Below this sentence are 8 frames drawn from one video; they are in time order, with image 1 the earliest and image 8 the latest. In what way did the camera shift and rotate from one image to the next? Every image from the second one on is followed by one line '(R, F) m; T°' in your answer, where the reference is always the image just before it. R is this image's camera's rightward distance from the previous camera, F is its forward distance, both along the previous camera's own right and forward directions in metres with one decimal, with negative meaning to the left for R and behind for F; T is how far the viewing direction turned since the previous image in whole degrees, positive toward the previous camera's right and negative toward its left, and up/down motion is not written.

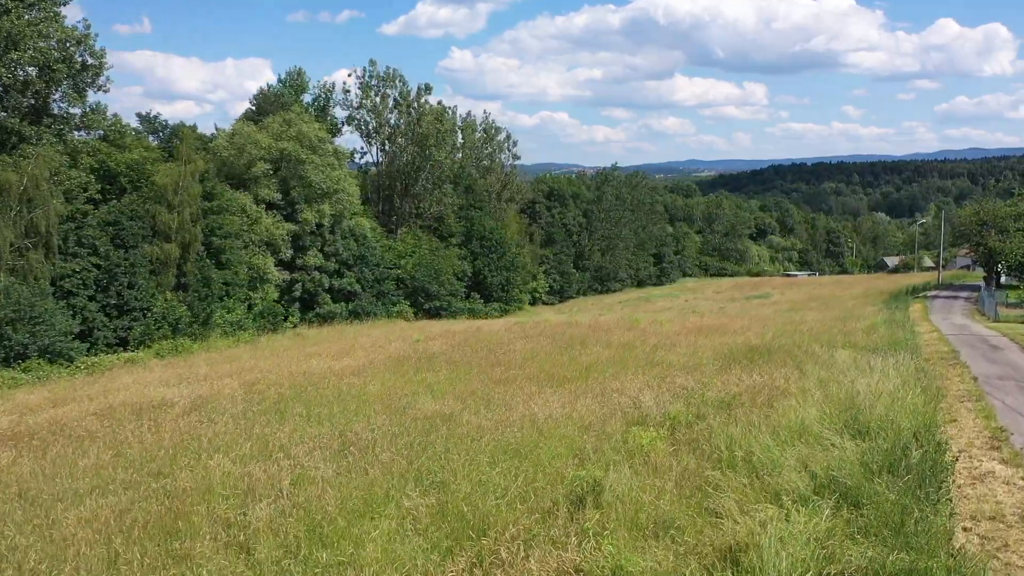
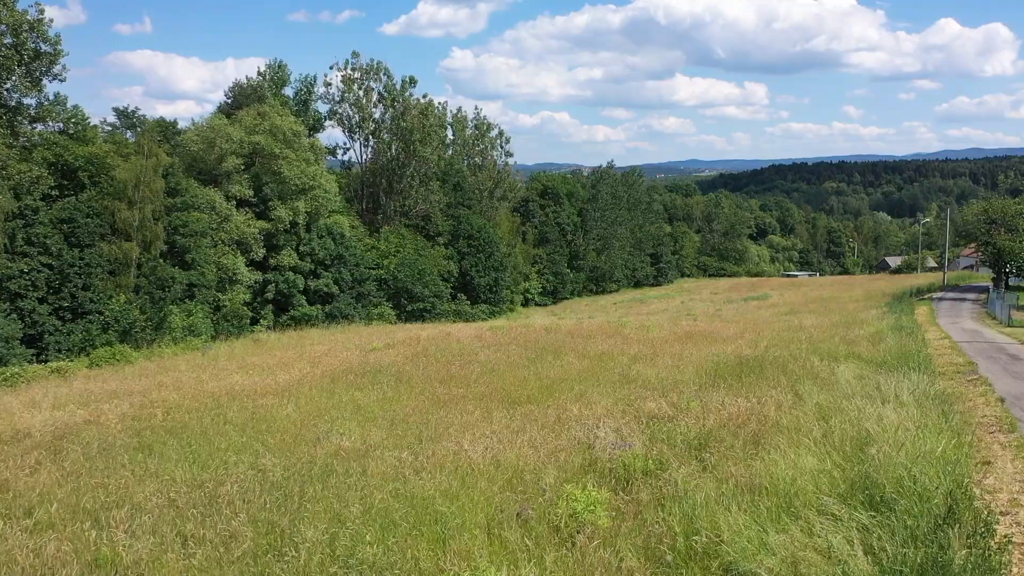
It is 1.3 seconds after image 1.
(+0.6, +1.6) m; 0°
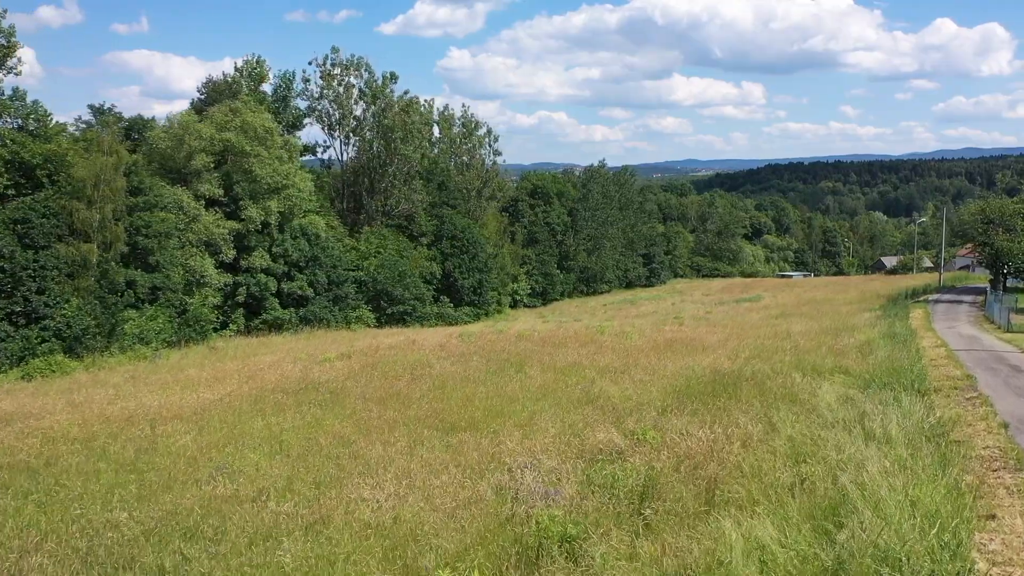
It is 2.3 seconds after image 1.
(+0.6, +1.1) m; 0°
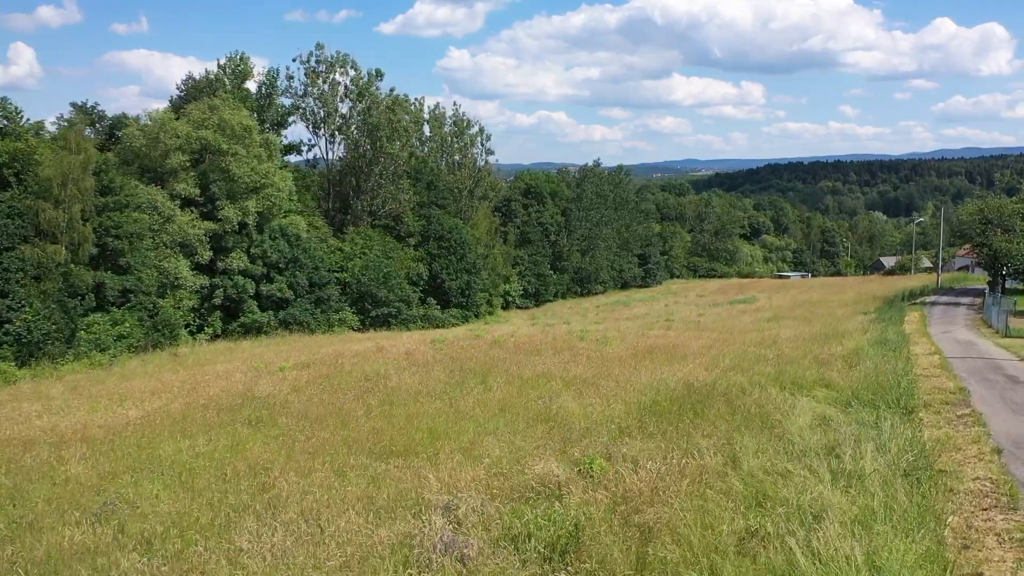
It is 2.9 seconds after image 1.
(+0.6, +0.8) m; 0°
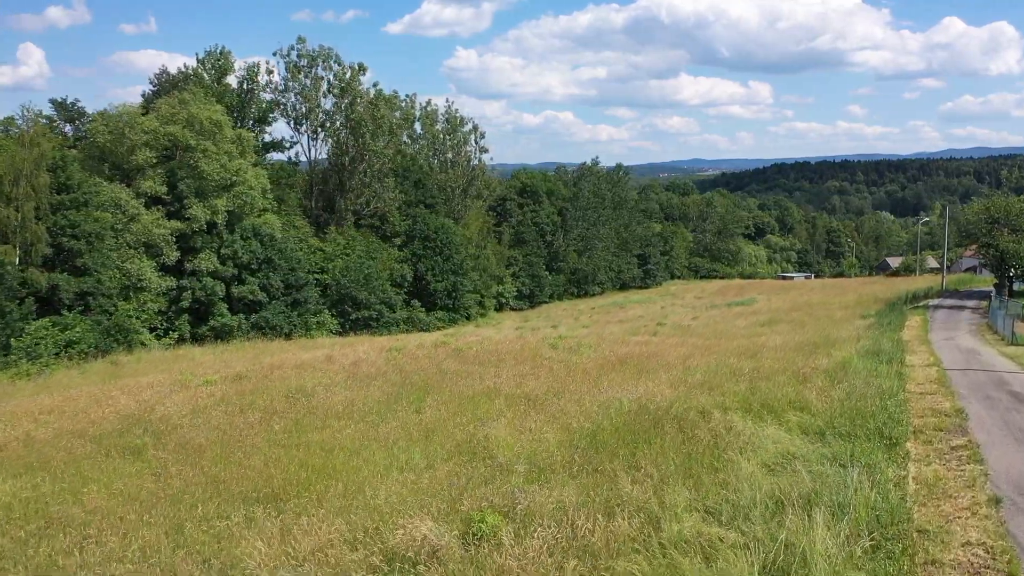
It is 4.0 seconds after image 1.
(+0.9, +1.3) m; 0°
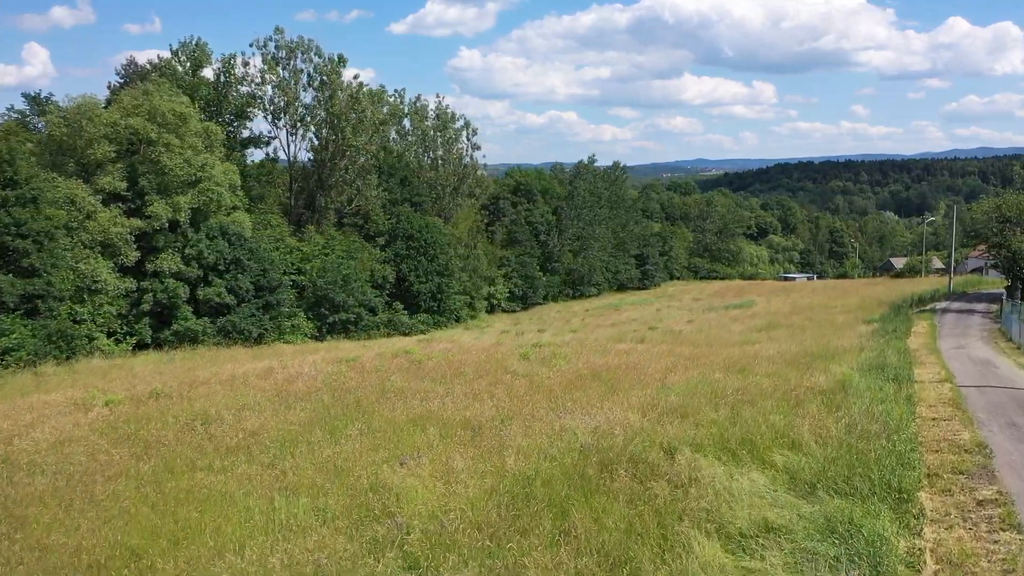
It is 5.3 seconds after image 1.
(+0.7, +1.6) m; 0°
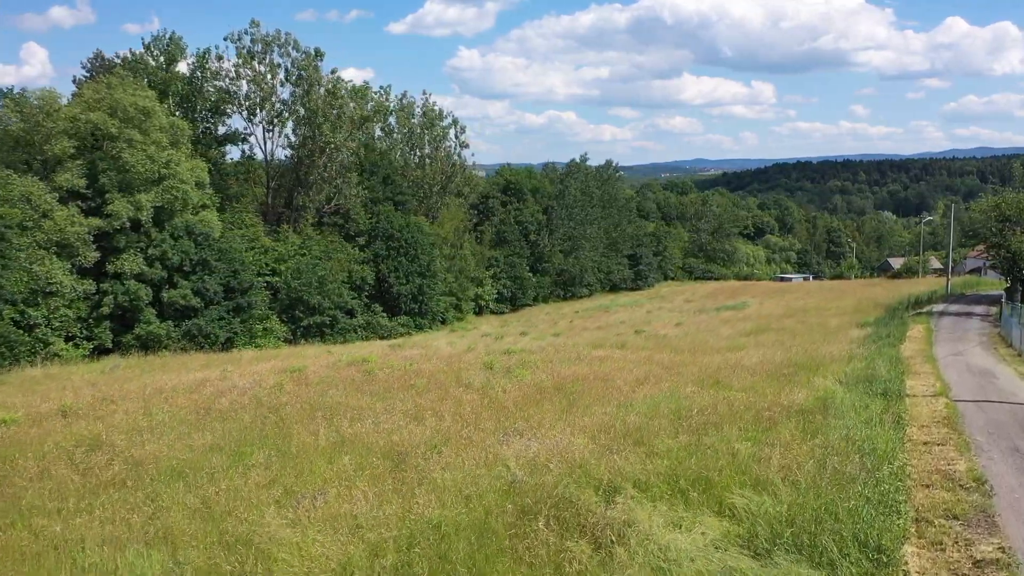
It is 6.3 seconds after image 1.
(+0.7, +1.1) m; 0°
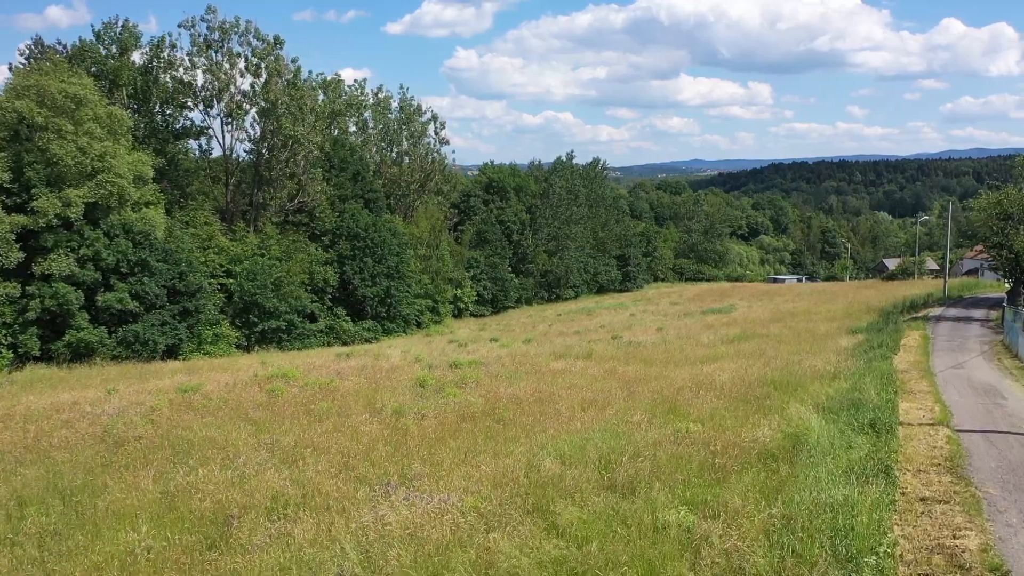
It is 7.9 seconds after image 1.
(+1.0, +2.0) m; 0°
